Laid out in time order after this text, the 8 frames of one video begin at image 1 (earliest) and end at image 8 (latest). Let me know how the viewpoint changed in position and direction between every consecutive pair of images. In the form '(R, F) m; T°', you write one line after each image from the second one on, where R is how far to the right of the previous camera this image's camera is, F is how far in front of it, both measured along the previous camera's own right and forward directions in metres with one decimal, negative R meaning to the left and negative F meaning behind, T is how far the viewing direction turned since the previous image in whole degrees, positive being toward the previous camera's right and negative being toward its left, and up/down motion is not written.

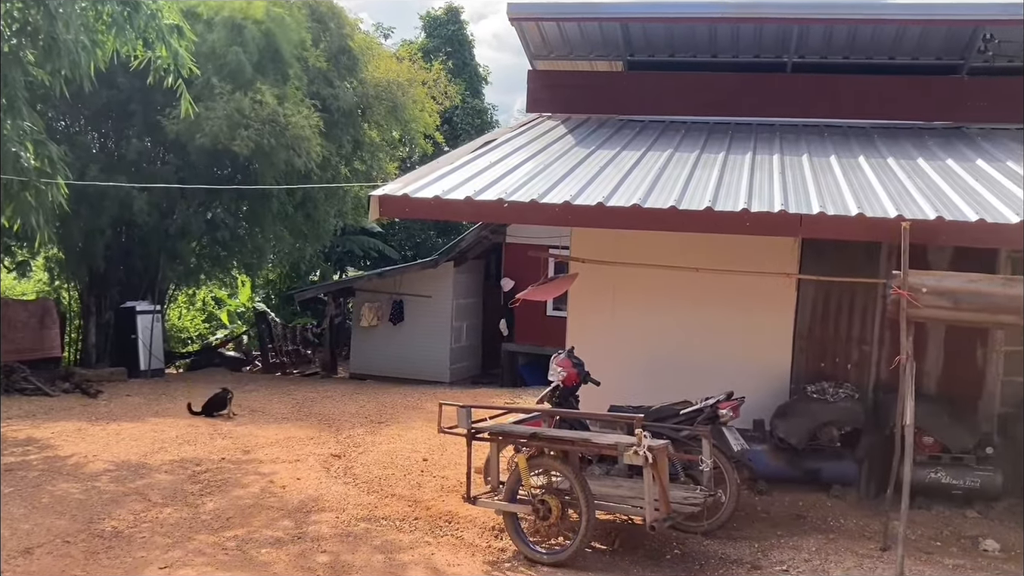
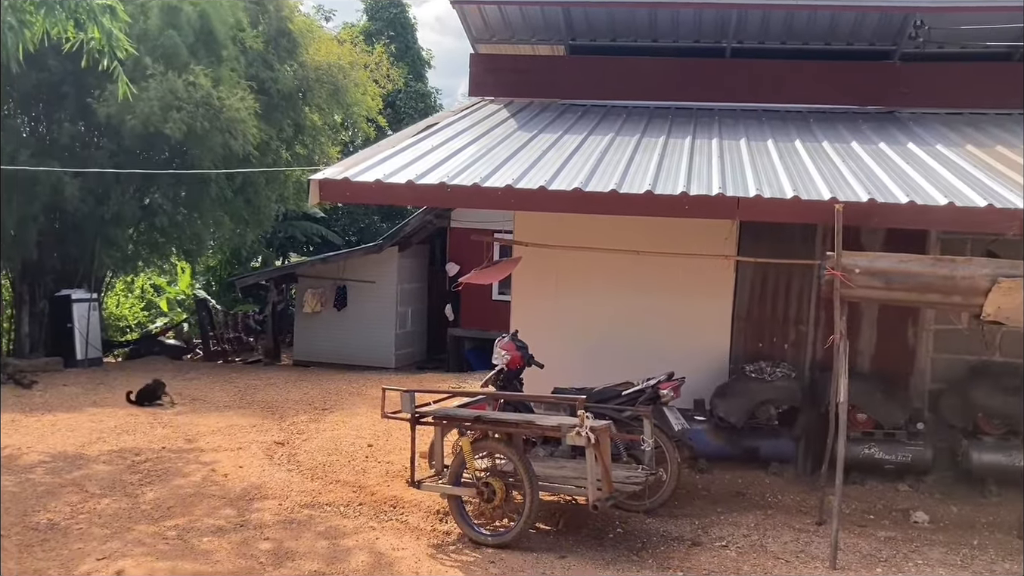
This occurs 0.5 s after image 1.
(0.0, 0.0) m; +3°
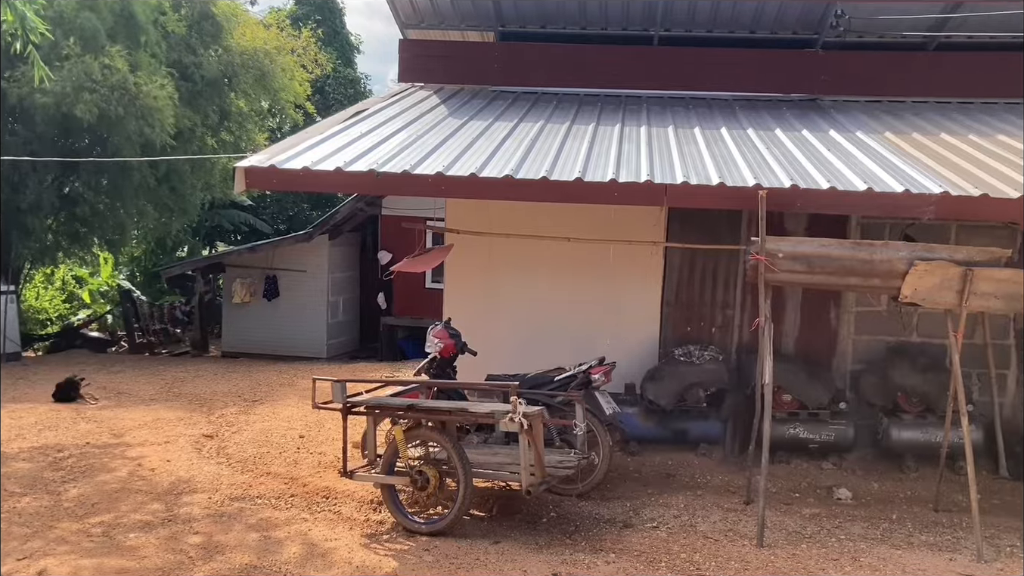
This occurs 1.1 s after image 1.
(0.0, 0.0) m; +4°
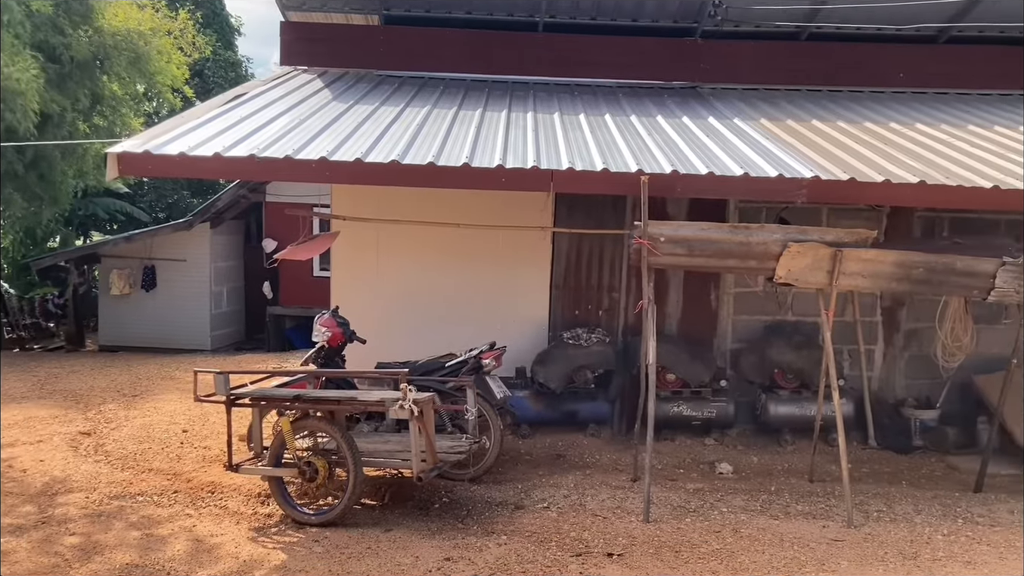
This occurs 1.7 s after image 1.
(0.0, 0.0) m; +7°
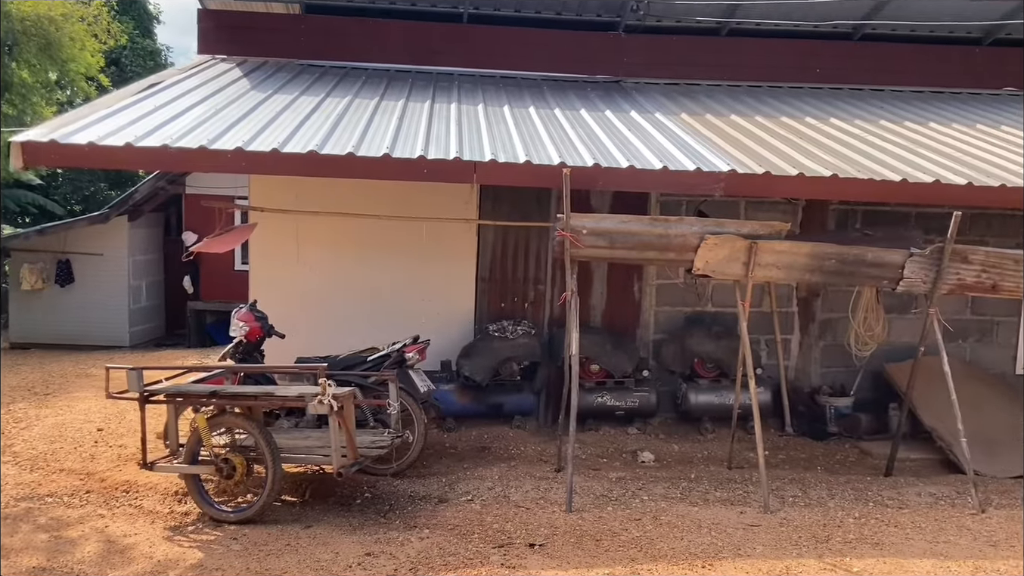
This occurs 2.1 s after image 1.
(0.0, 0.0) m; +4°
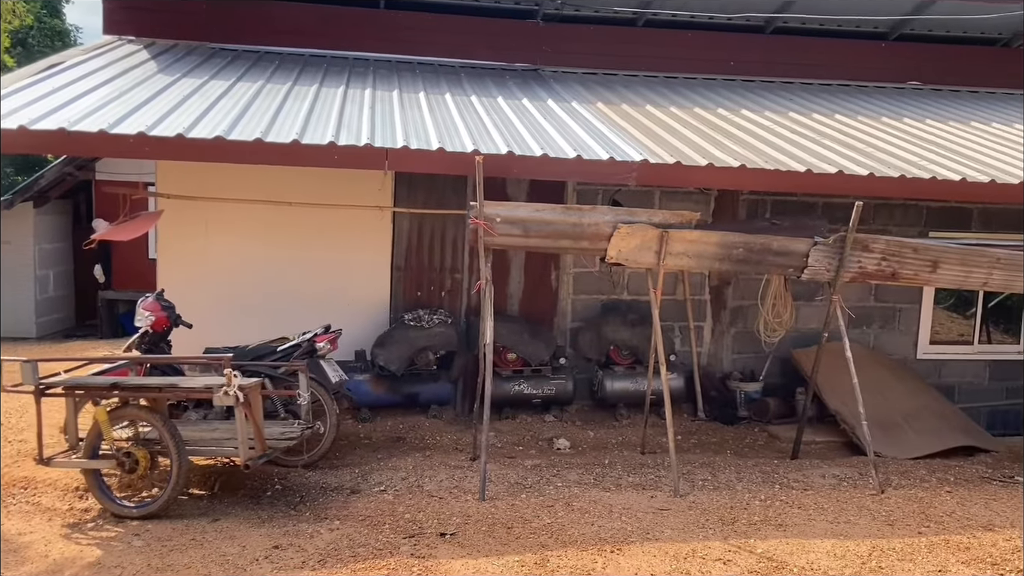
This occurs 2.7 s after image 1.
(+0.1, 0.0) m; +4°
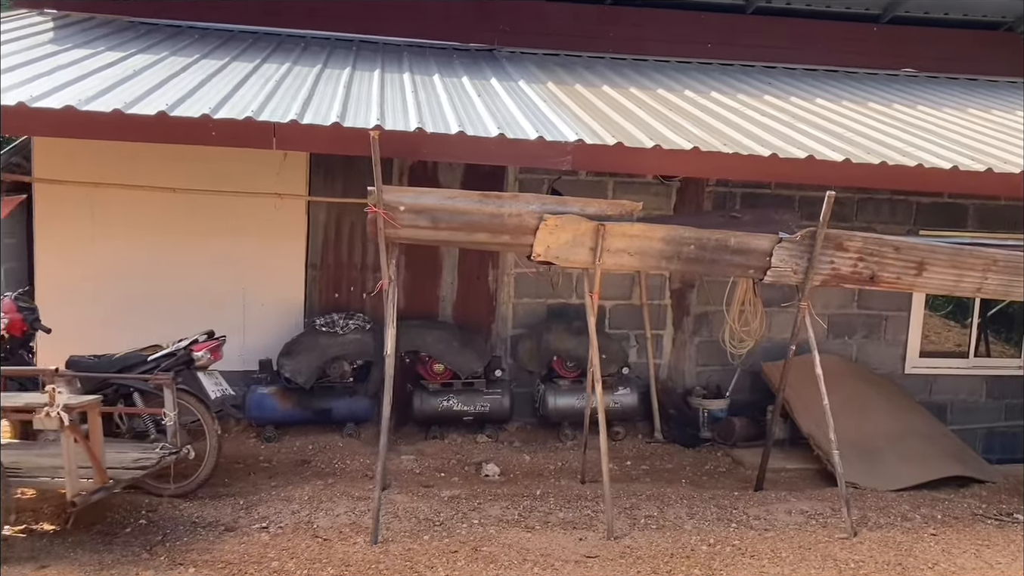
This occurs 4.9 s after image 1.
(+0.4, +0.8) m; 0°
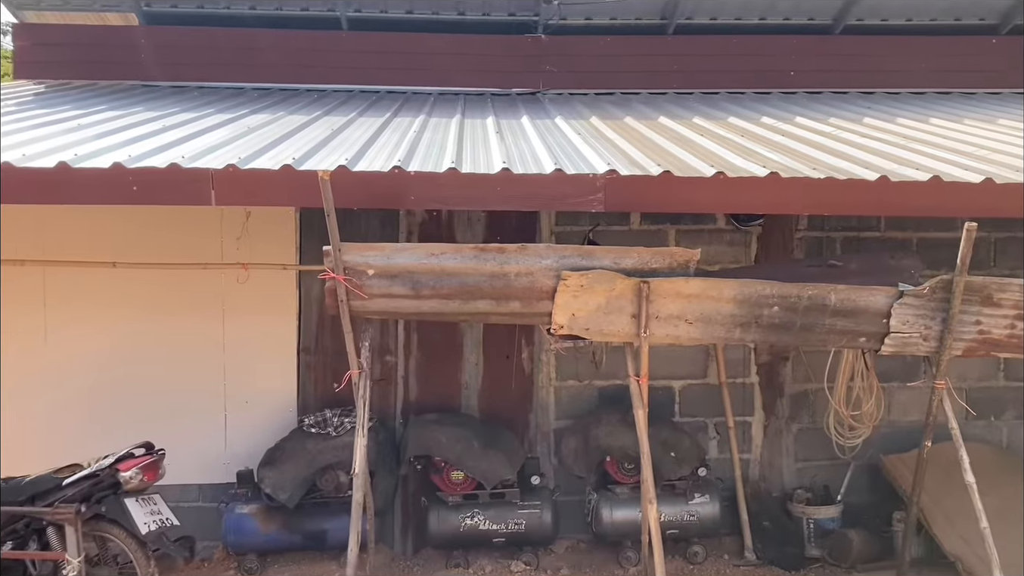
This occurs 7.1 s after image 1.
(+0.3, +1.1) m; -6°
